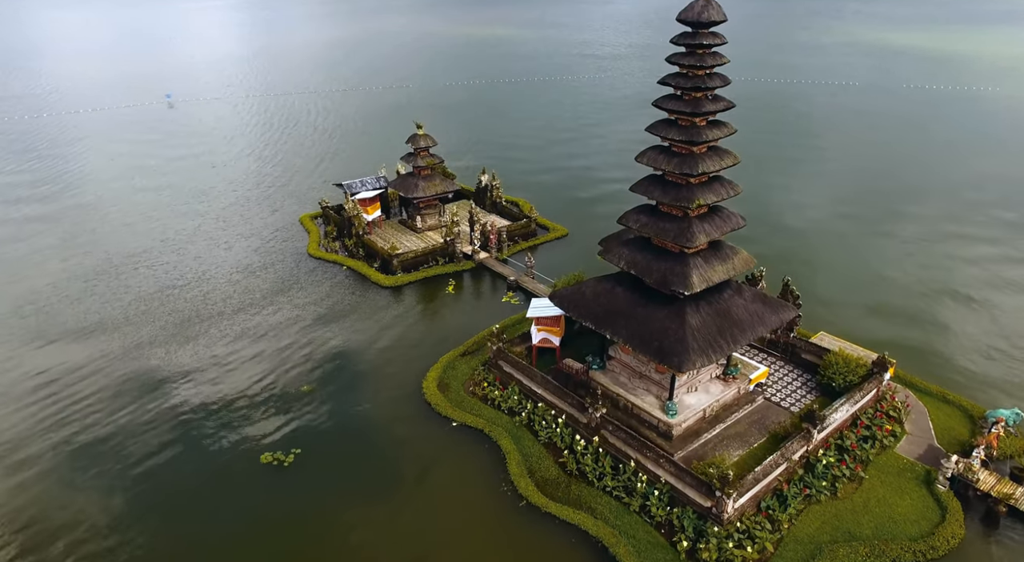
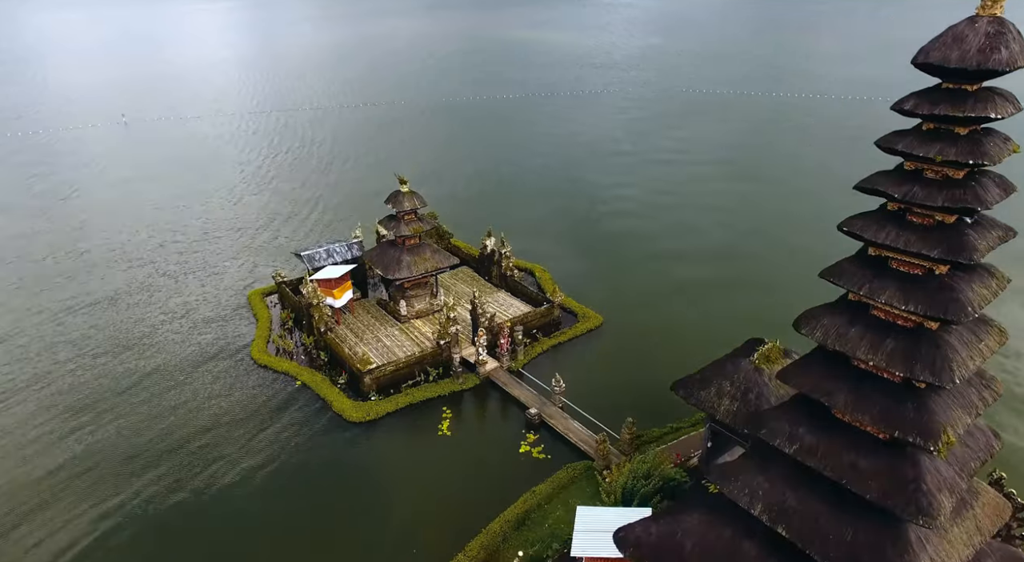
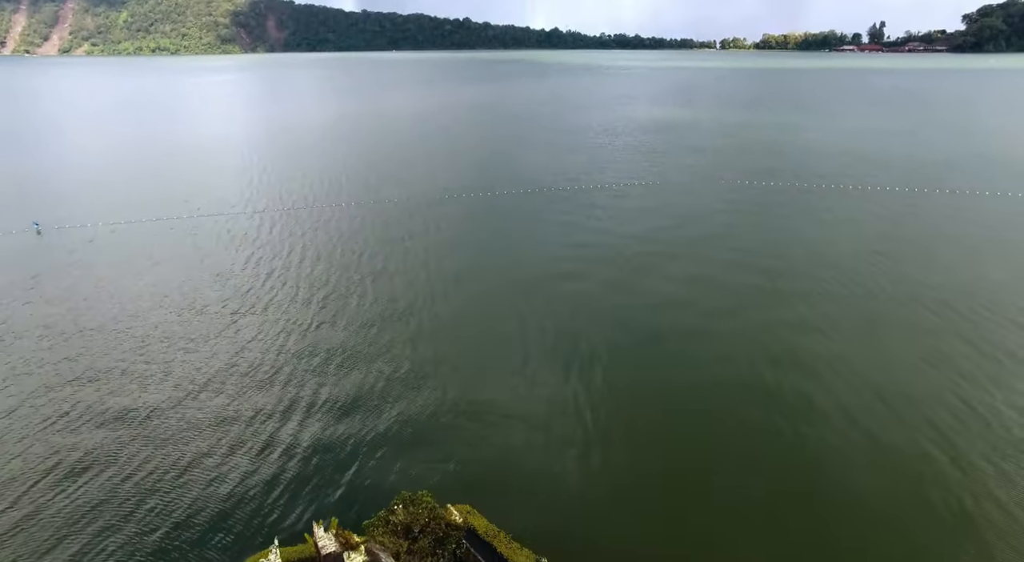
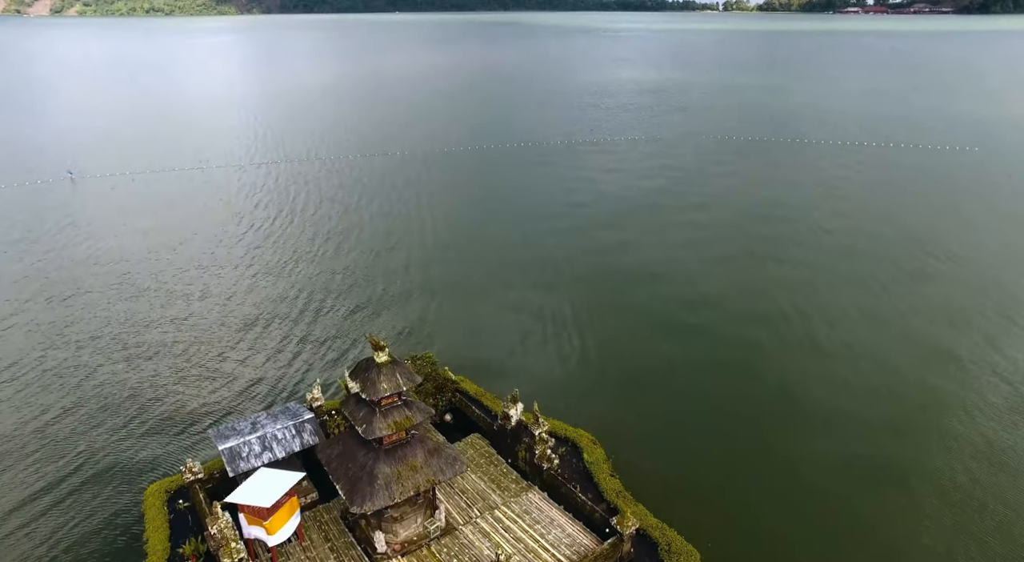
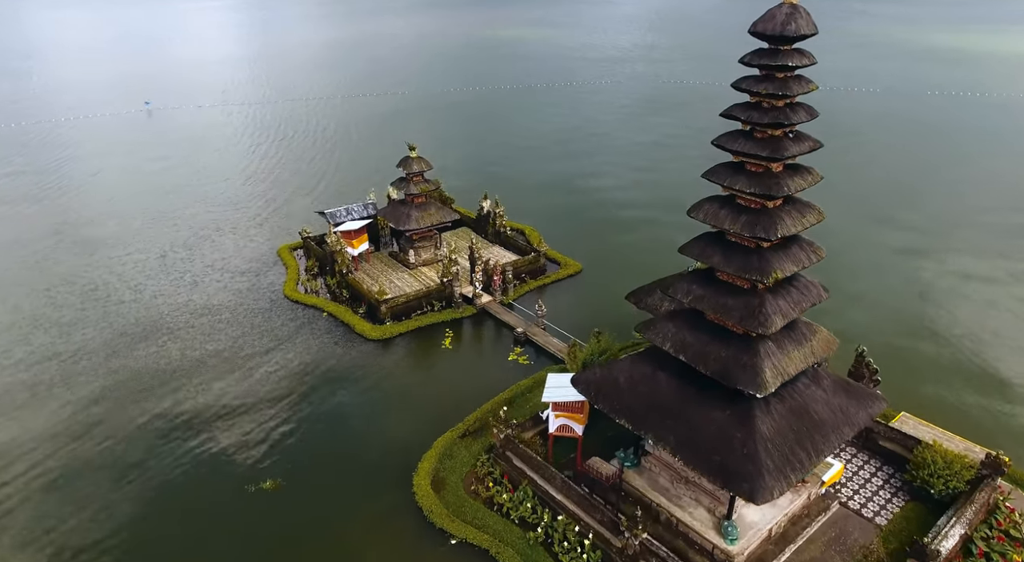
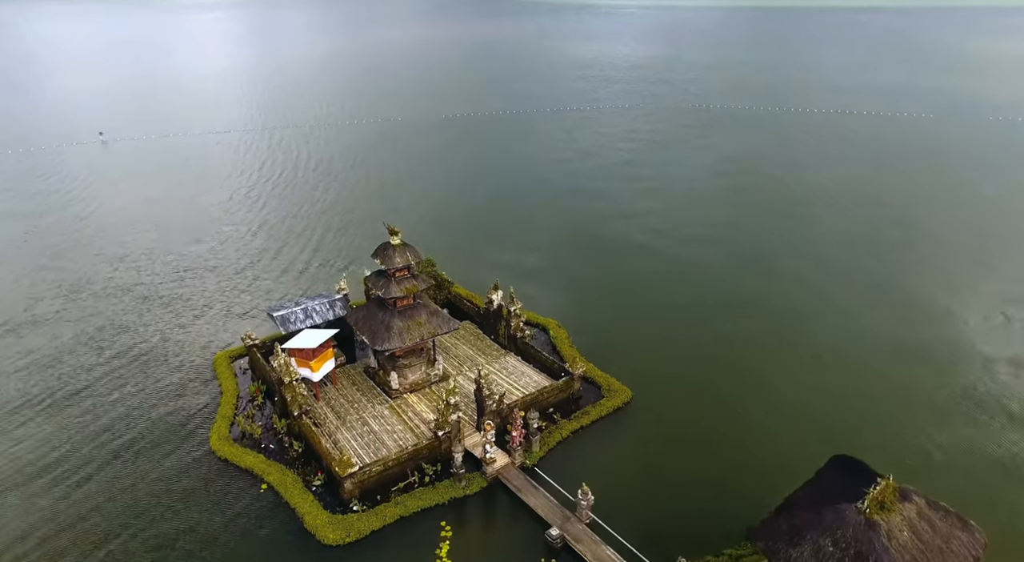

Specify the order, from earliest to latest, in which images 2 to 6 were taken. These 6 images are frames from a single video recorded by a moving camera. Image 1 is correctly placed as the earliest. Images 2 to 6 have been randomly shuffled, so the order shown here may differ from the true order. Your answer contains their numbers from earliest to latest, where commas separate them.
5, 2, 6, 4, 3
